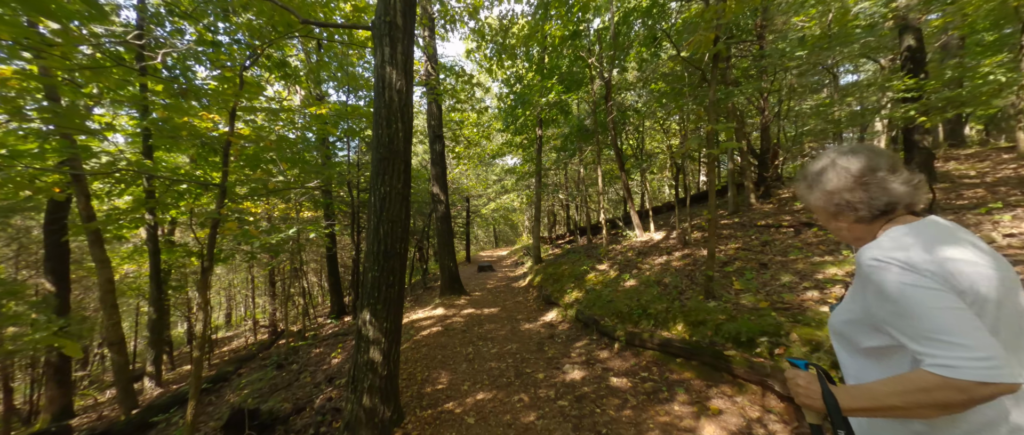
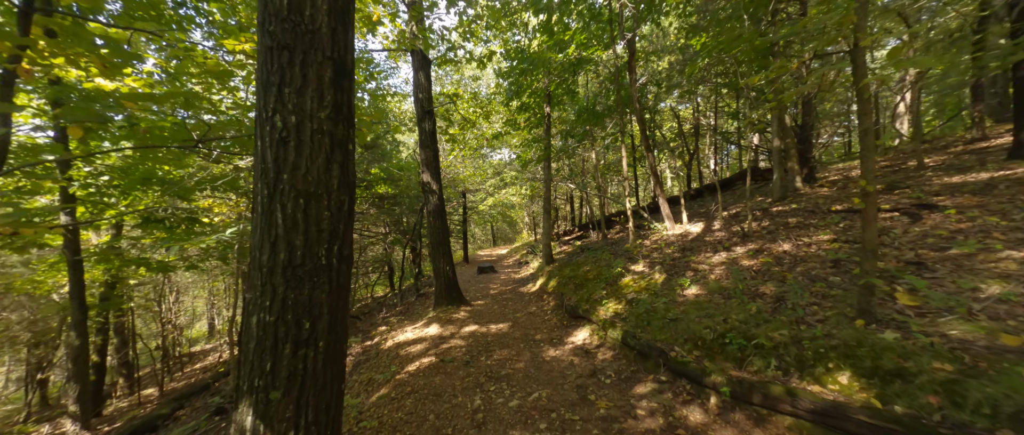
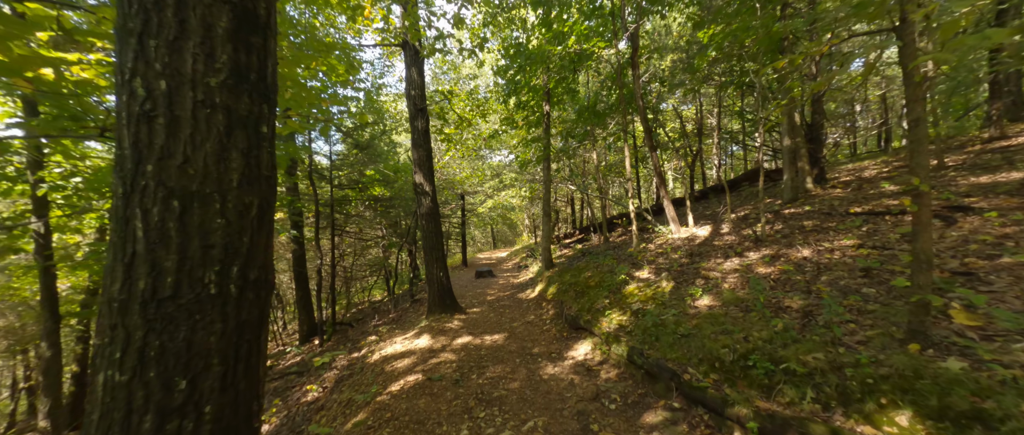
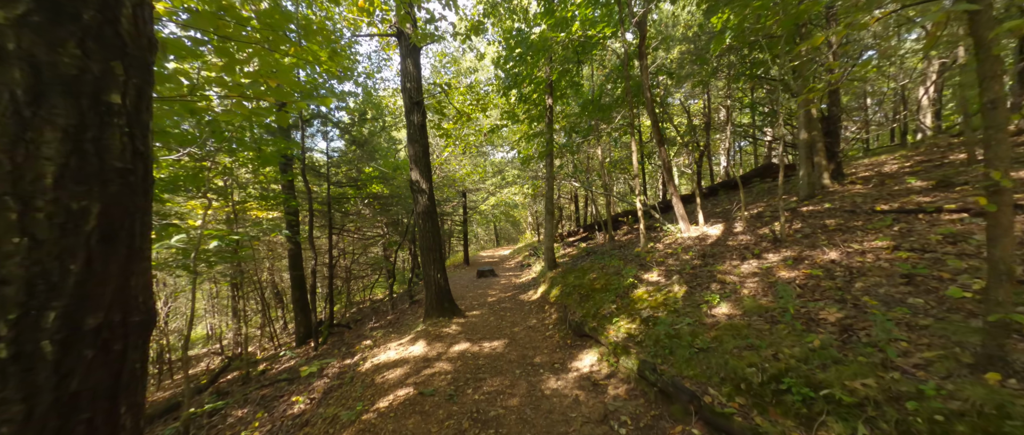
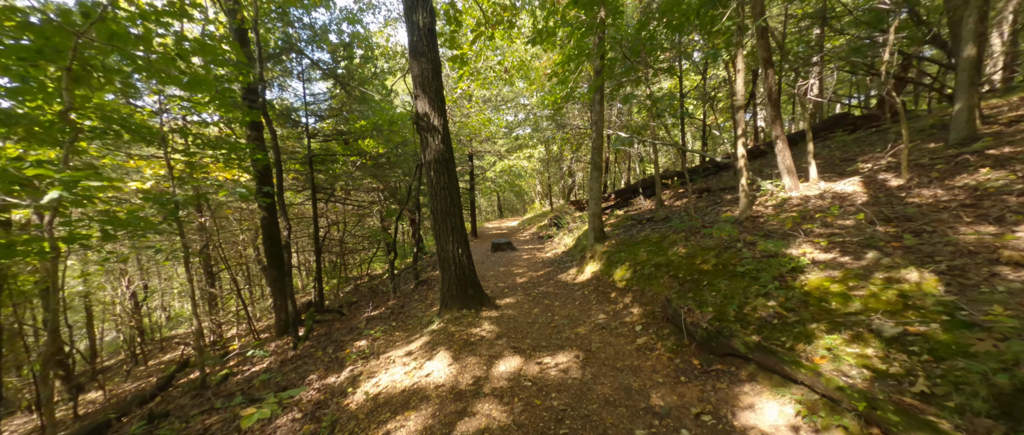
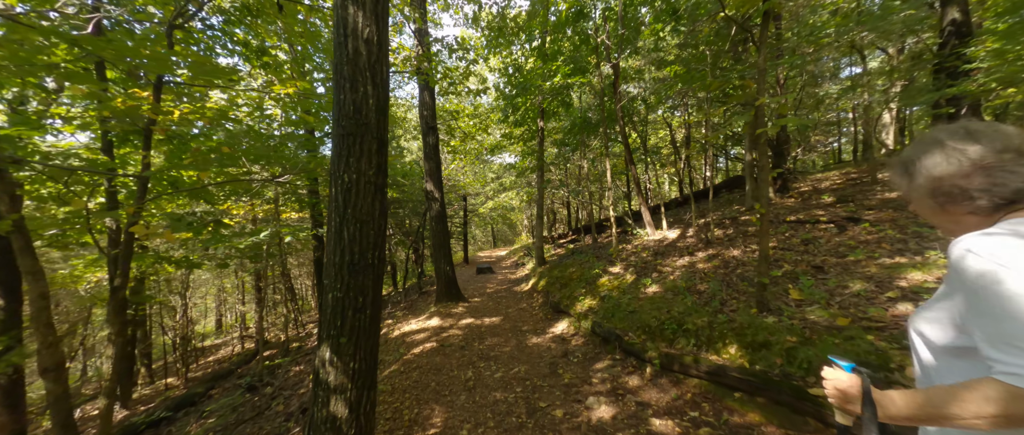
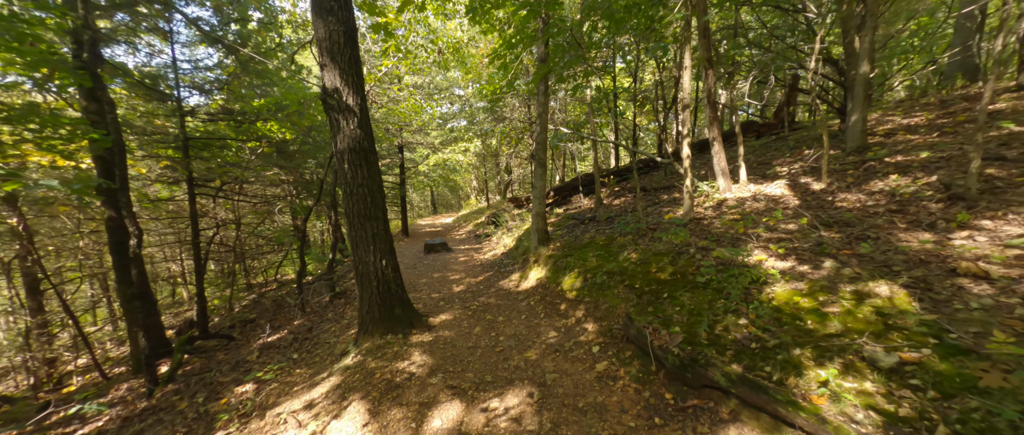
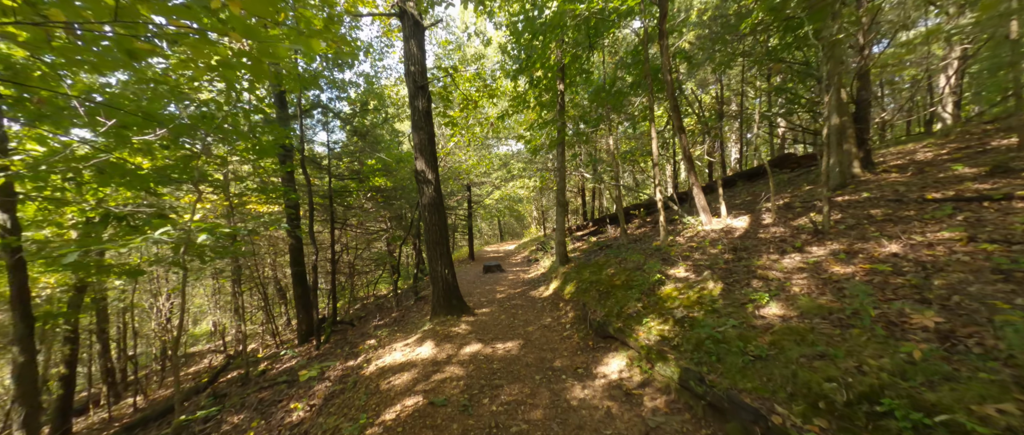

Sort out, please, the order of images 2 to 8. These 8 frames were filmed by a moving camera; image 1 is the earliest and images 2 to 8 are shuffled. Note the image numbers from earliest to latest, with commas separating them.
6, 2, 3, 4, 8, 5, 7
